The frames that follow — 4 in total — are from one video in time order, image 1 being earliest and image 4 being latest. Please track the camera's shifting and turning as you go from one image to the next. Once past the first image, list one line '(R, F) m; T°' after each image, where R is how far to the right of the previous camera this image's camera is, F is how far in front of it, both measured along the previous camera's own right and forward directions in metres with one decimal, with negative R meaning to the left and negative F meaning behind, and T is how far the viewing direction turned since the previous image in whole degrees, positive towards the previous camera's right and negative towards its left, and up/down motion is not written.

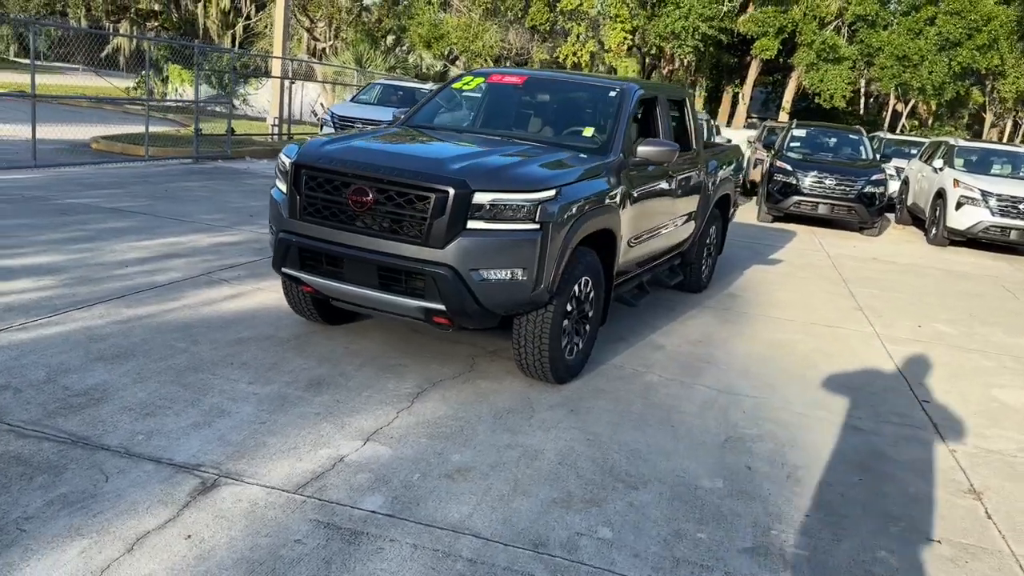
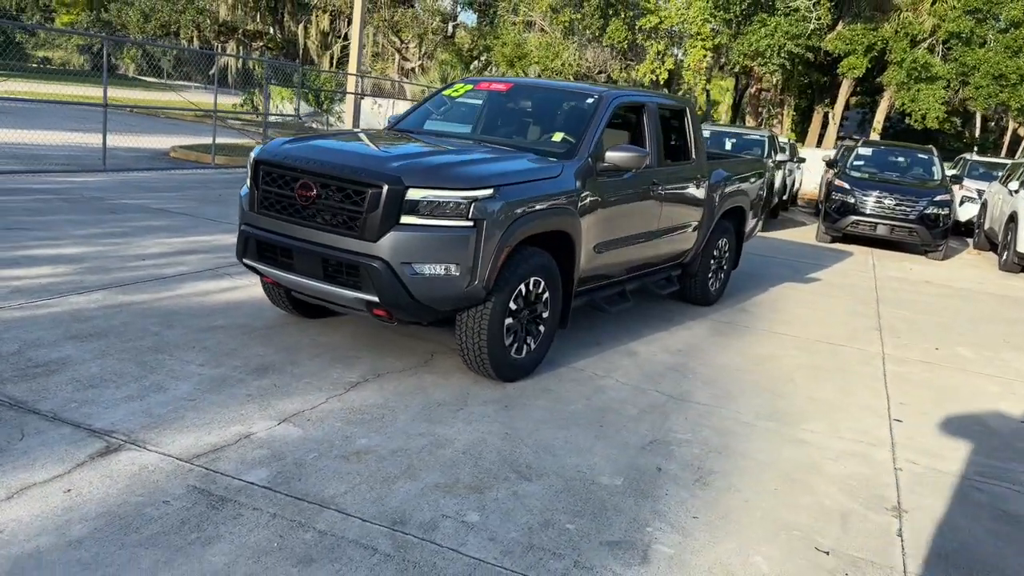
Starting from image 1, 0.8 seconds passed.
(+0.9, 0.0) m; -7°
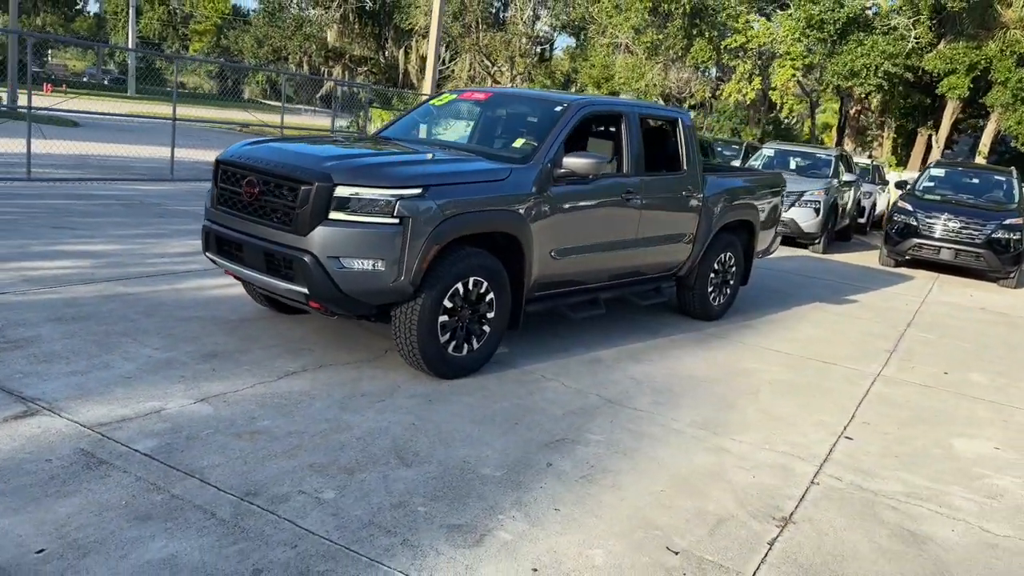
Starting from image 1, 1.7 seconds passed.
(+1.1, 0.0) m; -8°
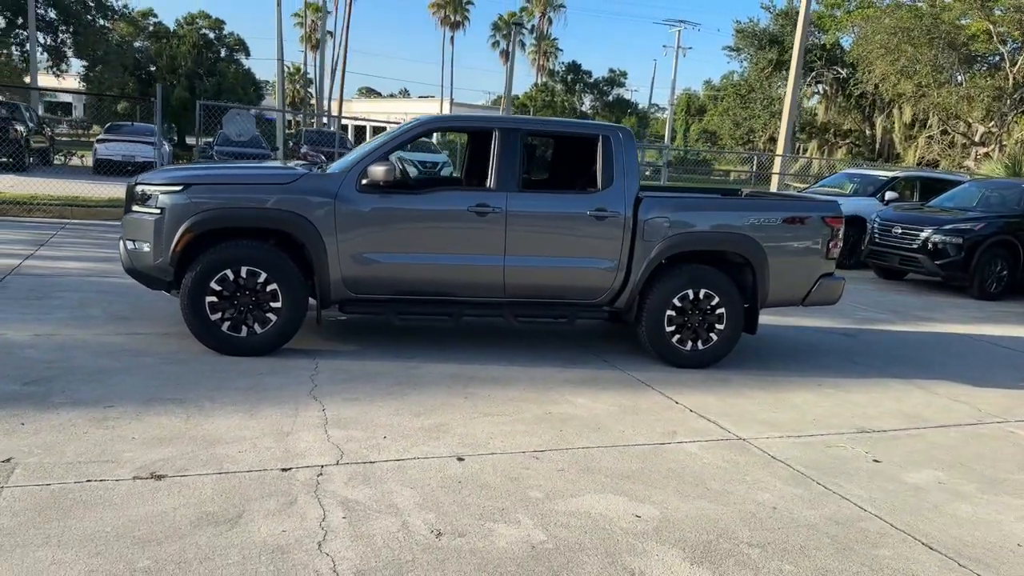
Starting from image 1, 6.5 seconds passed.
(+4.9, +1.7) m; -39°
